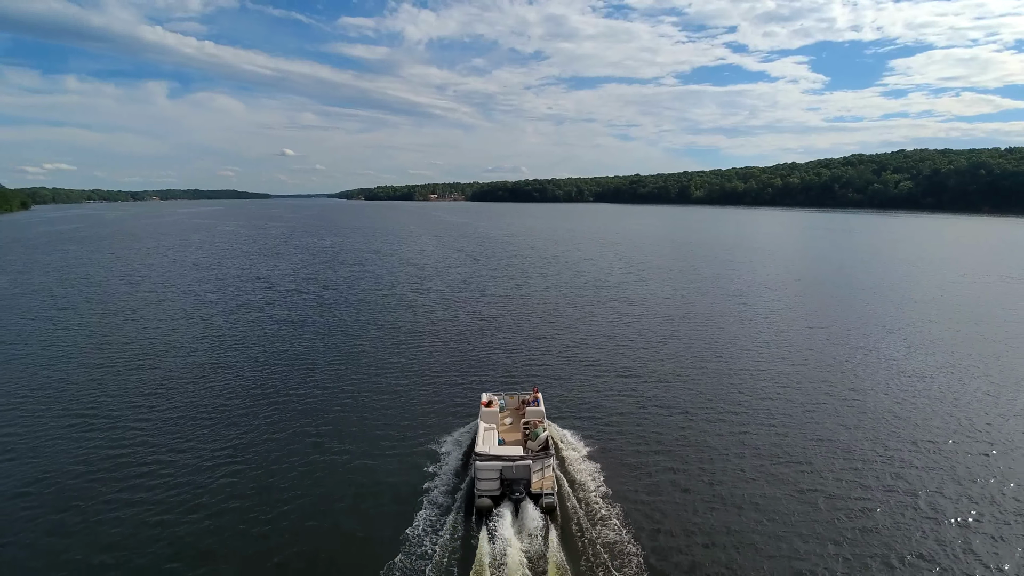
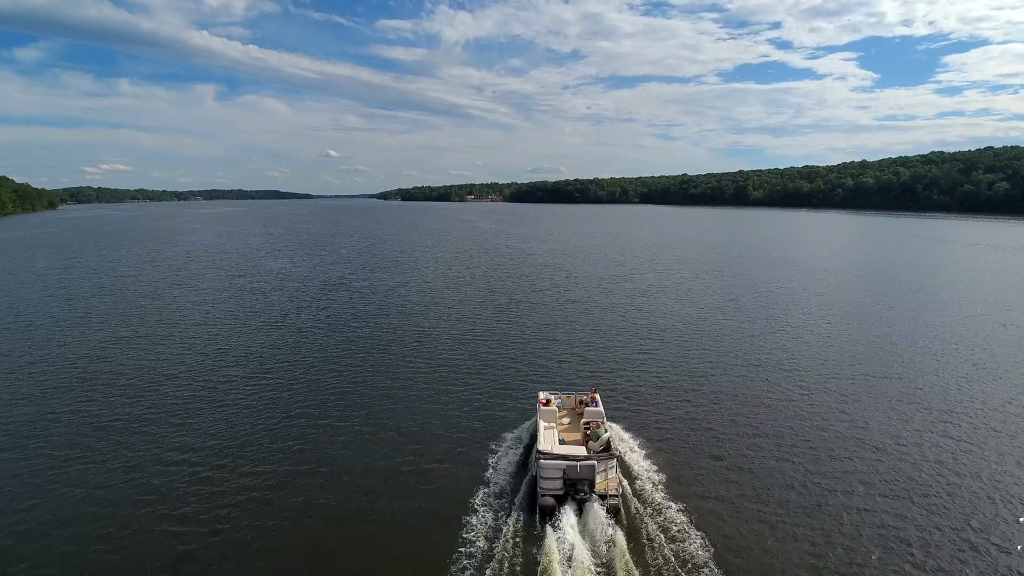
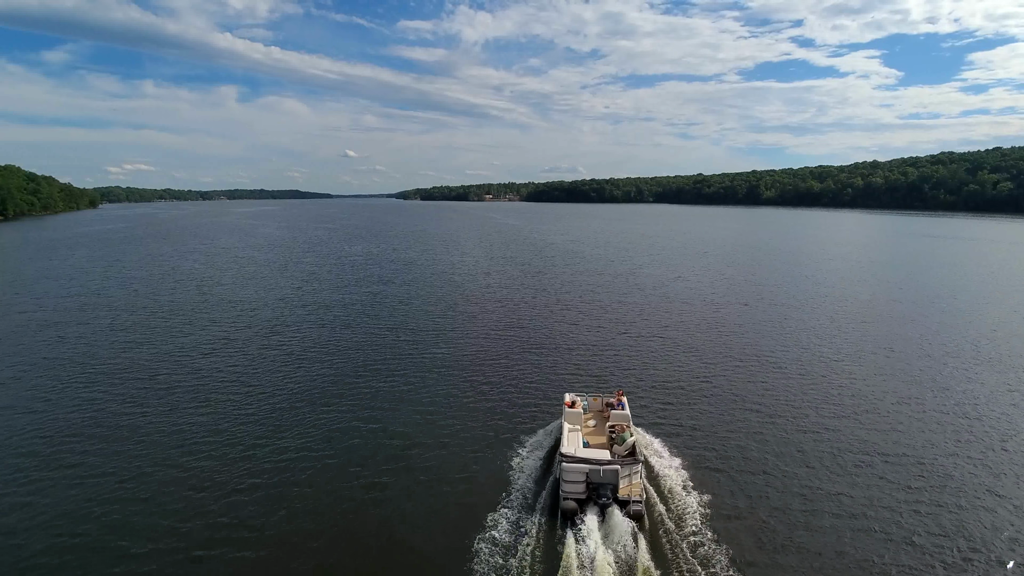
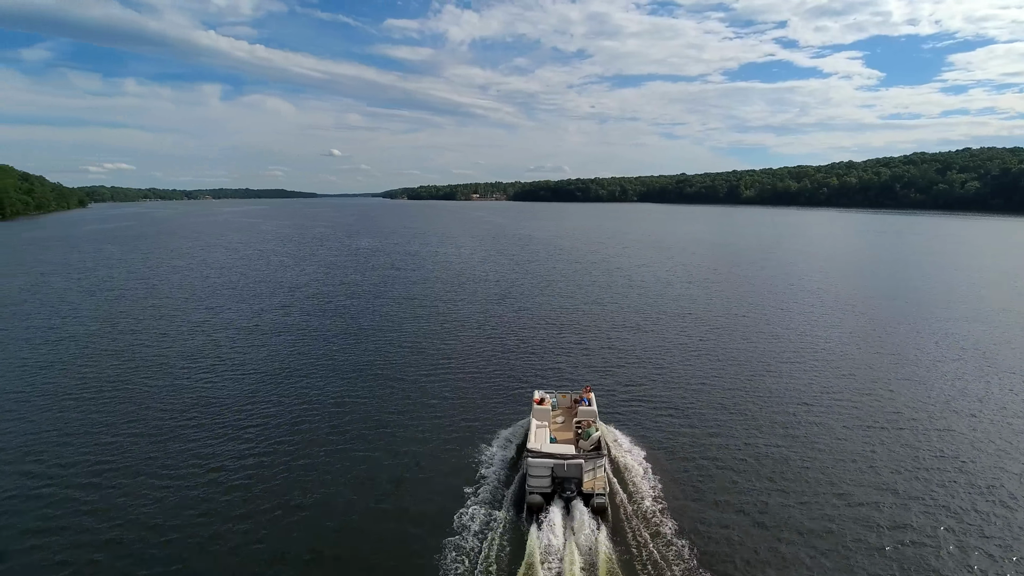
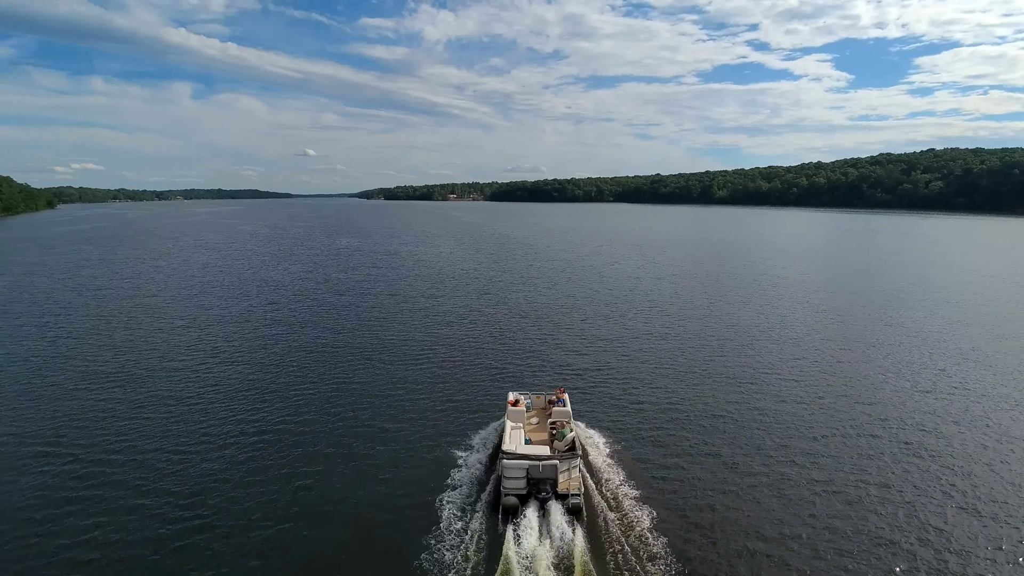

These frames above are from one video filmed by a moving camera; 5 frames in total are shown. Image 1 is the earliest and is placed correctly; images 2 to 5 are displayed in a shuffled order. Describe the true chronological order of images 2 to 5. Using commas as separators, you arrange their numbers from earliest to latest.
5, 4, 3, 2
